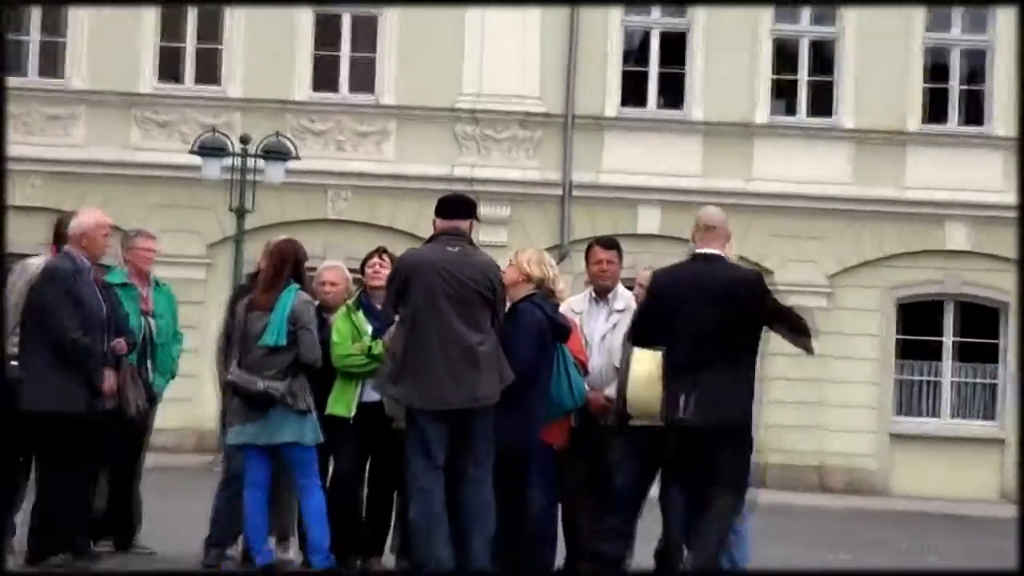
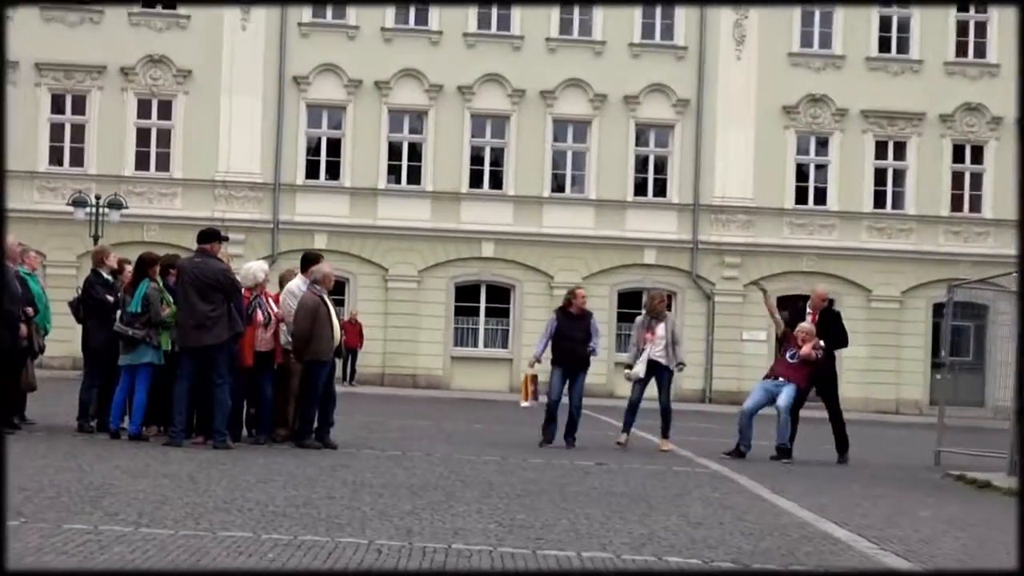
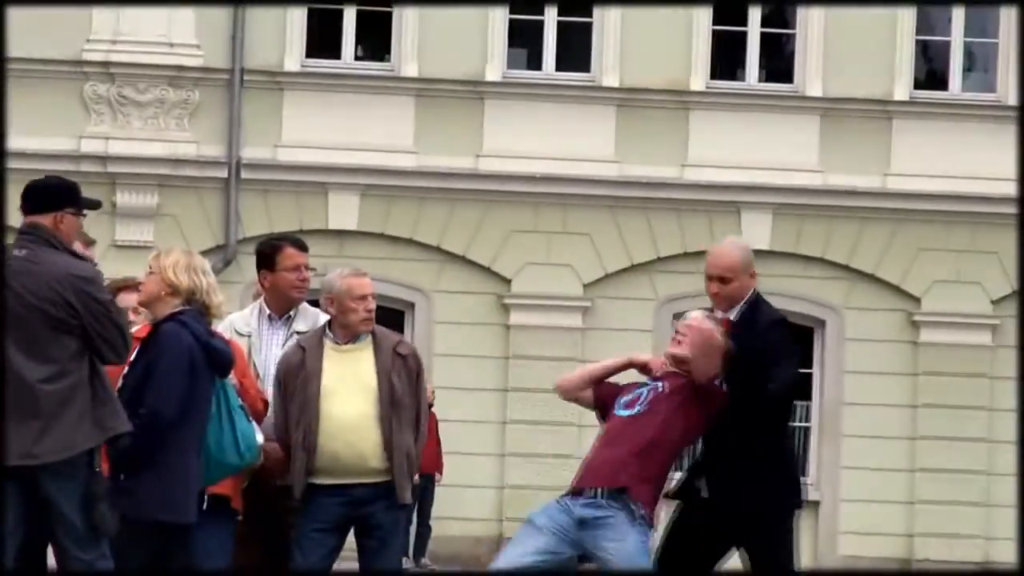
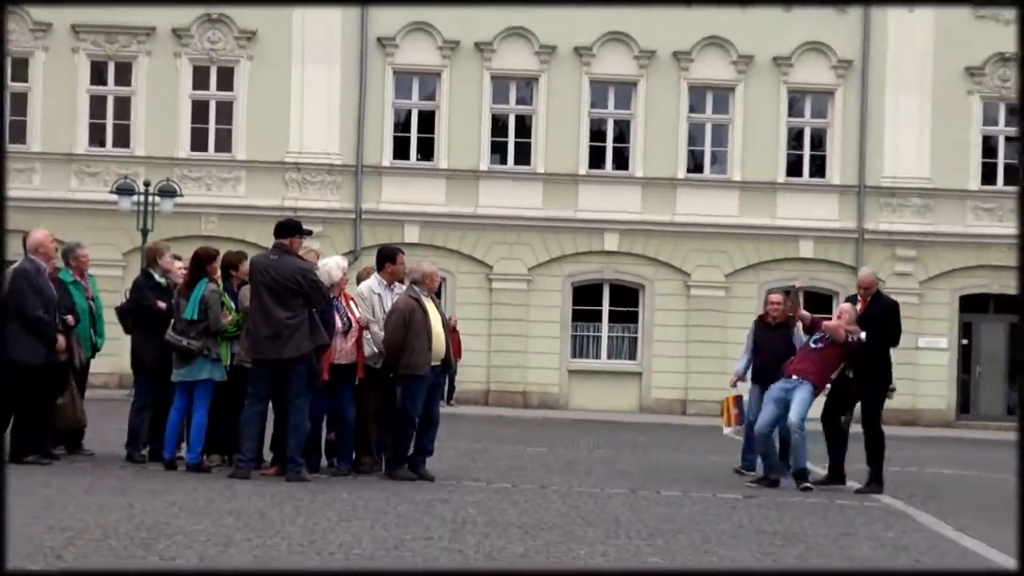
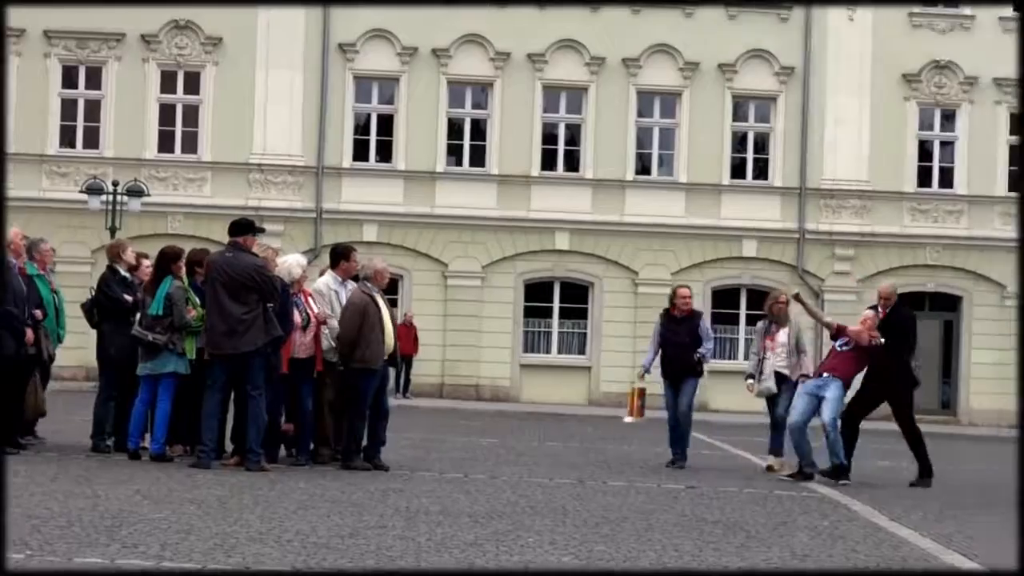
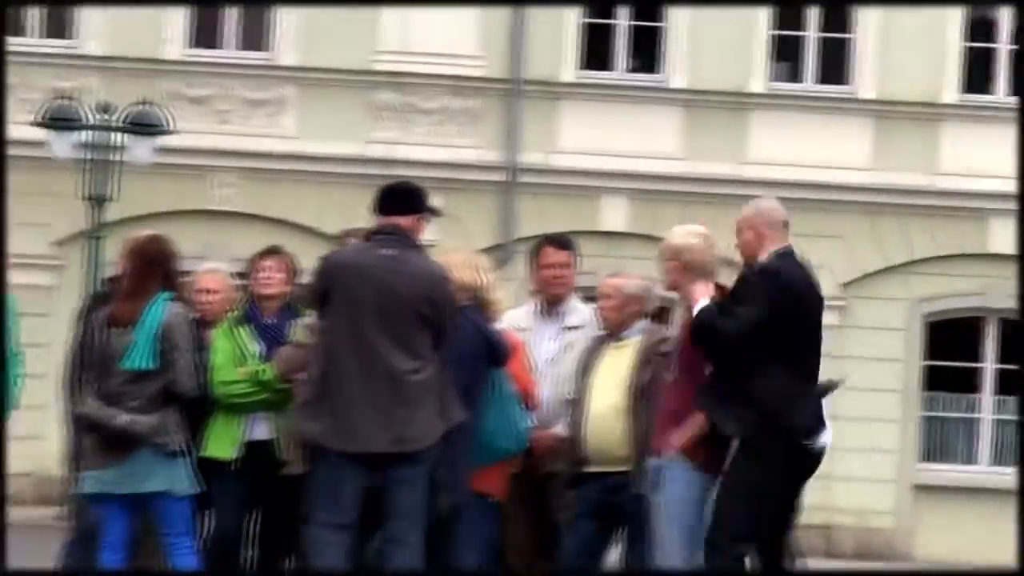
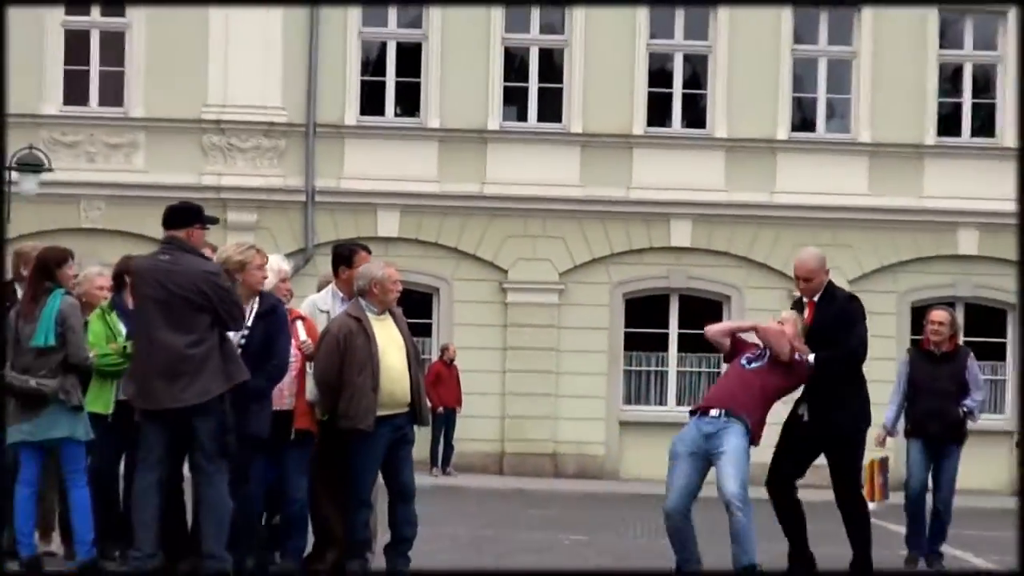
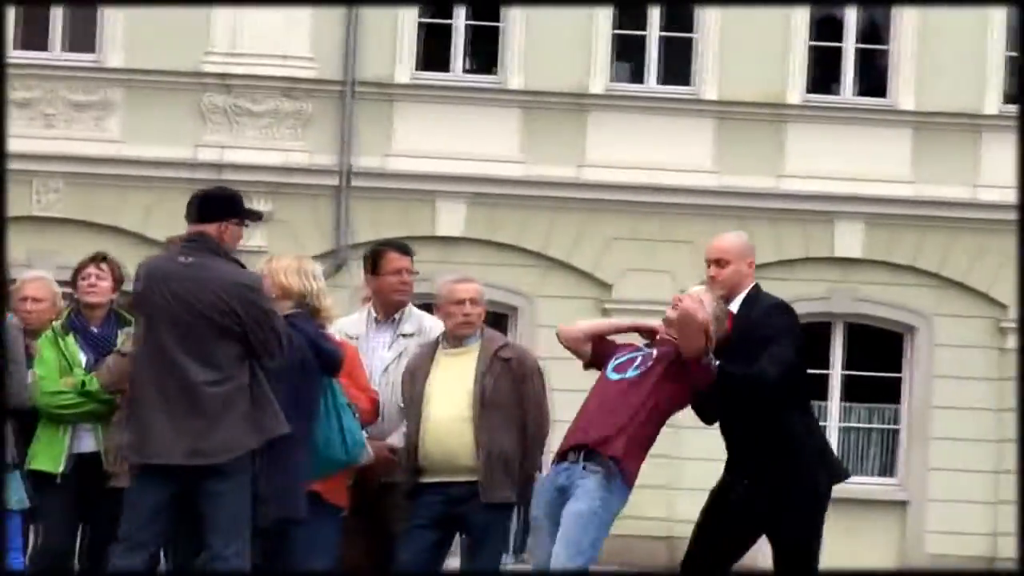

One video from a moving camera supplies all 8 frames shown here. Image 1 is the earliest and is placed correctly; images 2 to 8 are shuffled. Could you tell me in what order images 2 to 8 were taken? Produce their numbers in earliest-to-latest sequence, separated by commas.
6, 8, 3, 7, 4, 5, 2
